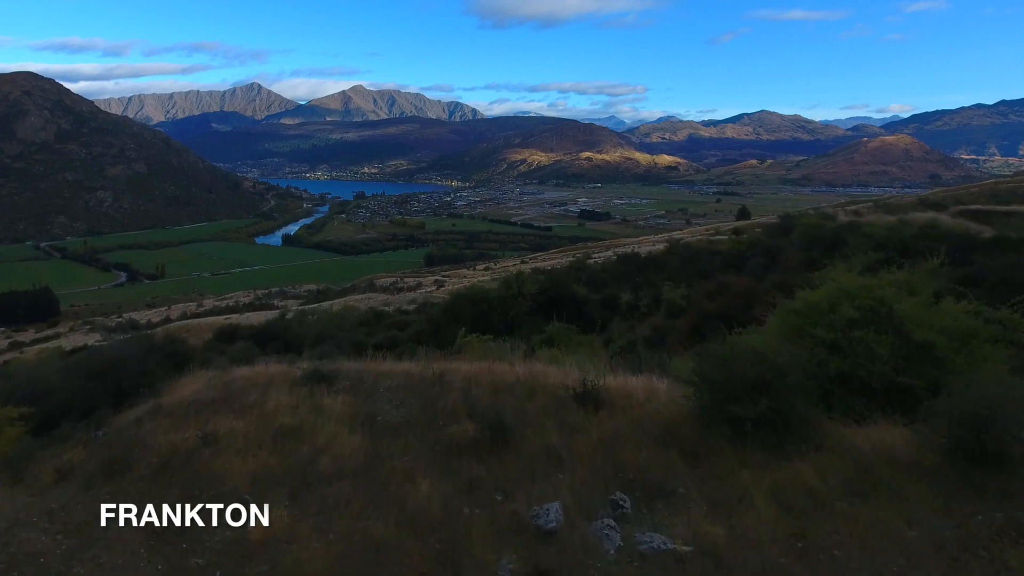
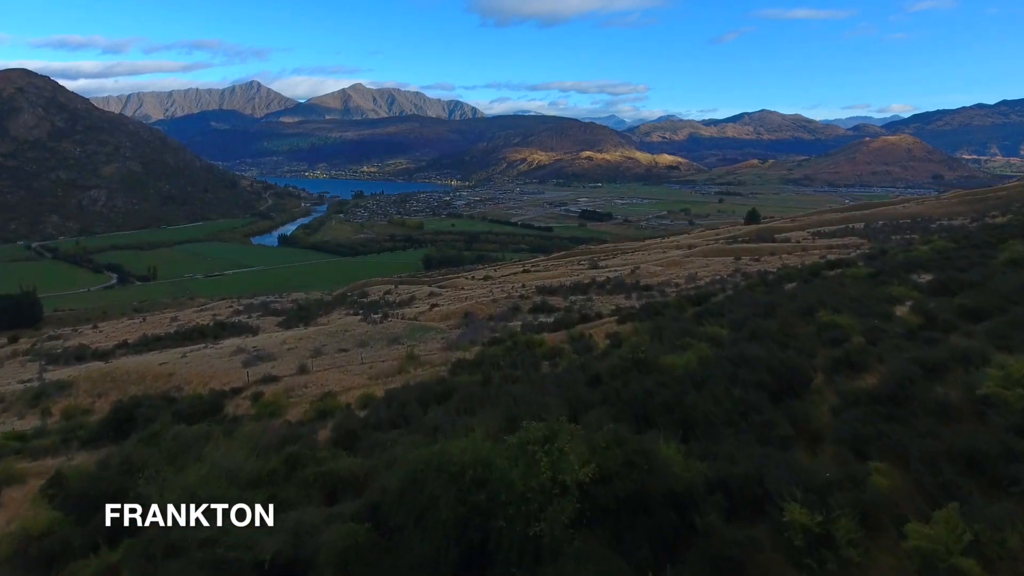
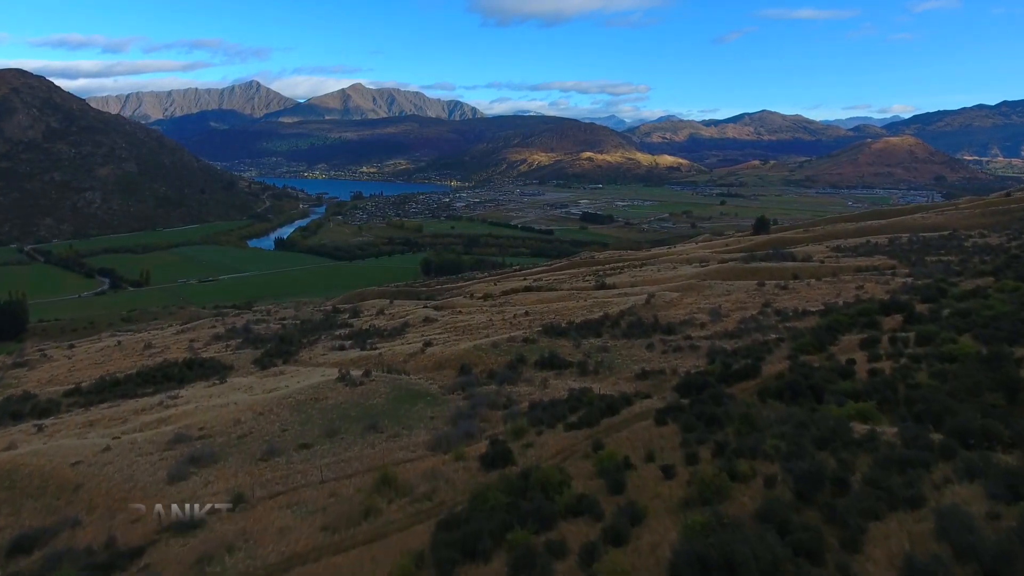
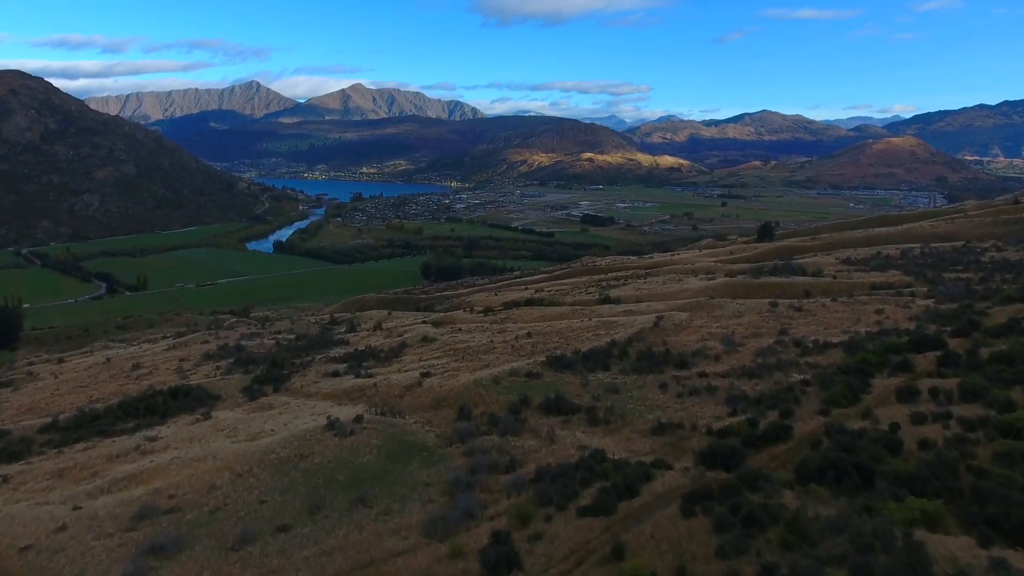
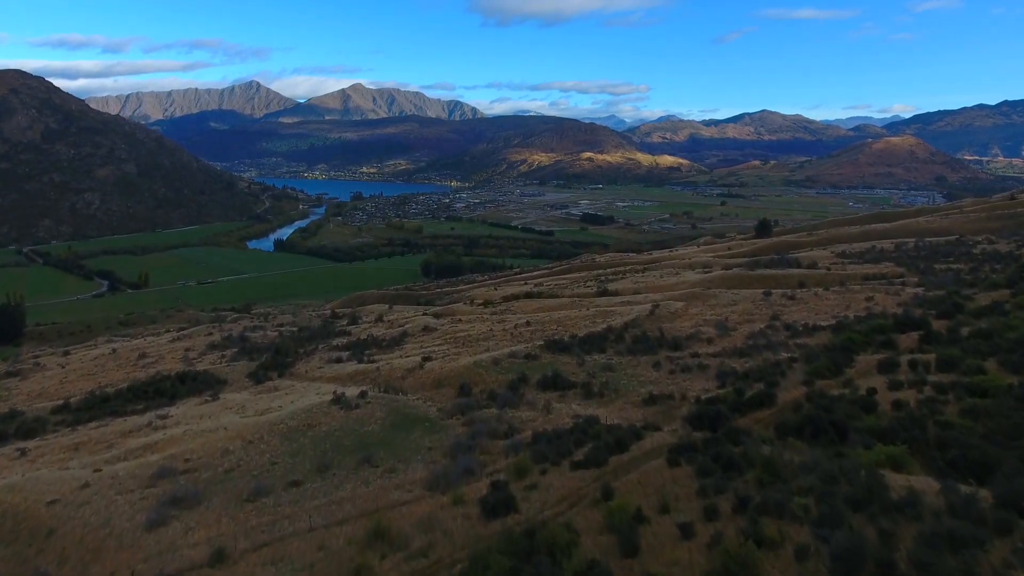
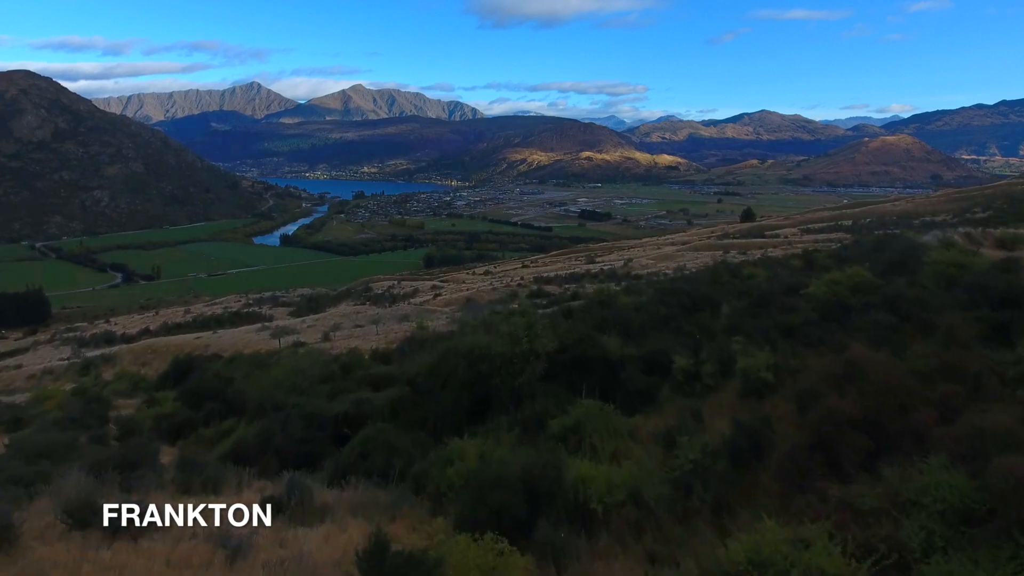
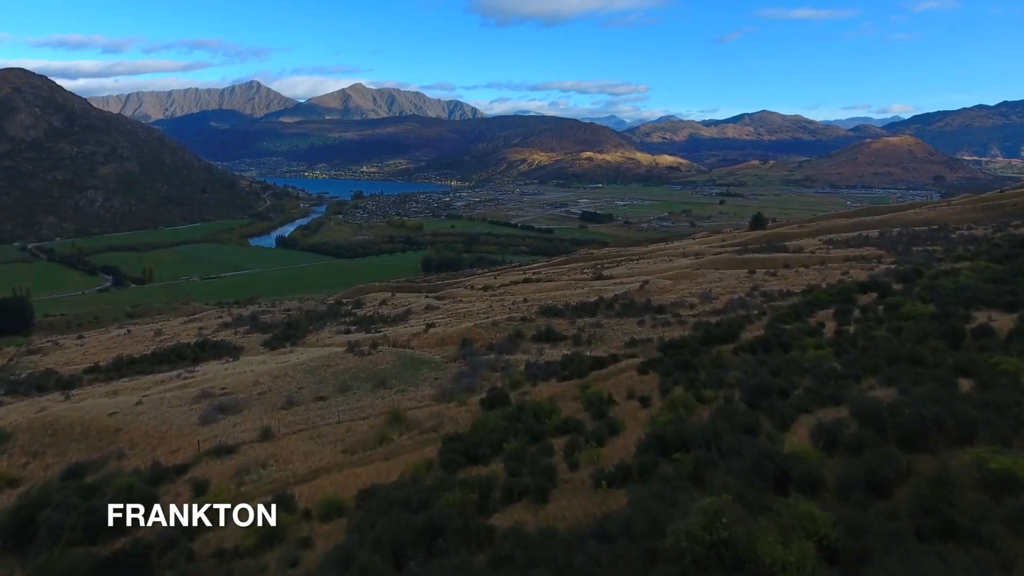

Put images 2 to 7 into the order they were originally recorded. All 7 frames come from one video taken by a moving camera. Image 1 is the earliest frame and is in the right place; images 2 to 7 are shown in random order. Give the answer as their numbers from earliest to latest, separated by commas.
6, 2, 7, 3, 5, 4
